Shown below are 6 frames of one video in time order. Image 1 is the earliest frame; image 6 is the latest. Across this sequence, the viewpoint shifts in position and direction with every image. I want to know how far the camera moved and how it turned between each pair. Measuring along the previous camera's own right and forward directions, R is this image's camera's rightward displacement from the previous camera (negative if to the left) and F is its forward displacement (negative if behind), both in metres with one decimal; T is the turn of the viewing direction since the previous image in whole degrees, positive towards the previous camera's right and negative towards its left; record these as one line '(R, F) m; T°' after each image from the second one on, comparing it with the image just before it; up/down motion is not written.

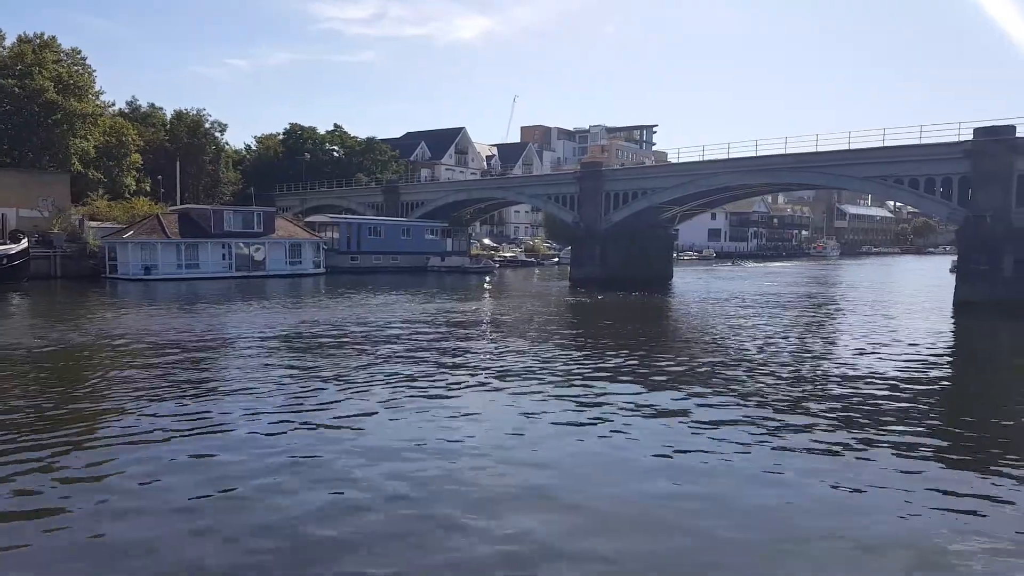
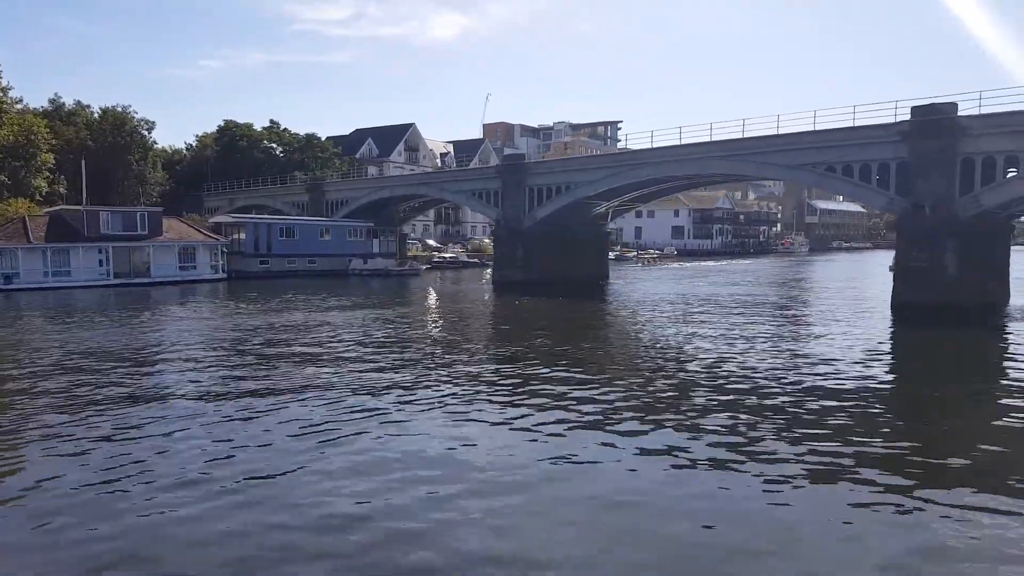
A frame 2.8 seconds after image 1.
(+4.3, +4.0) m; +1°
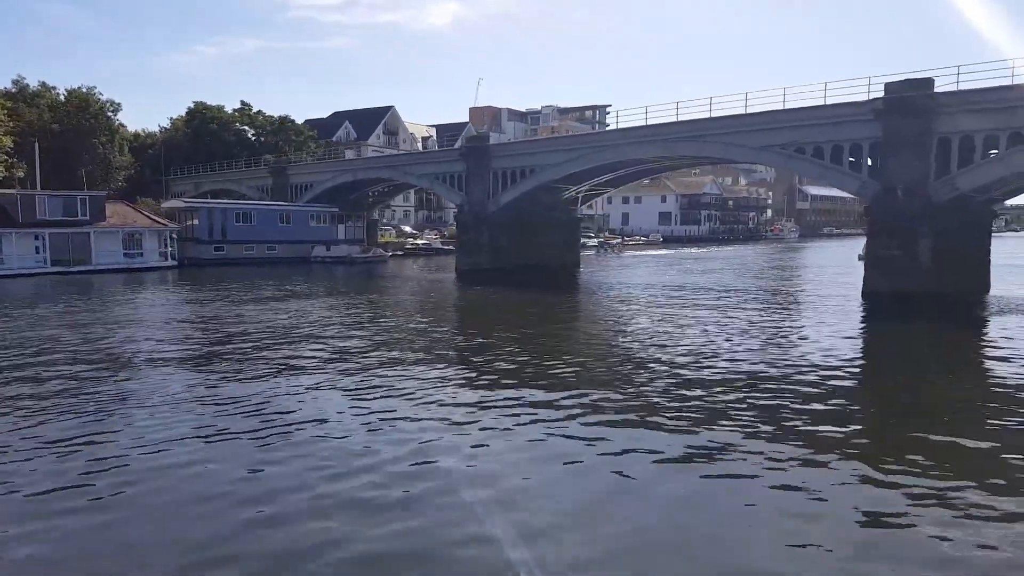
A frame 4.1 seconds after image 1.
(+2.0, +2.0) m; 0°
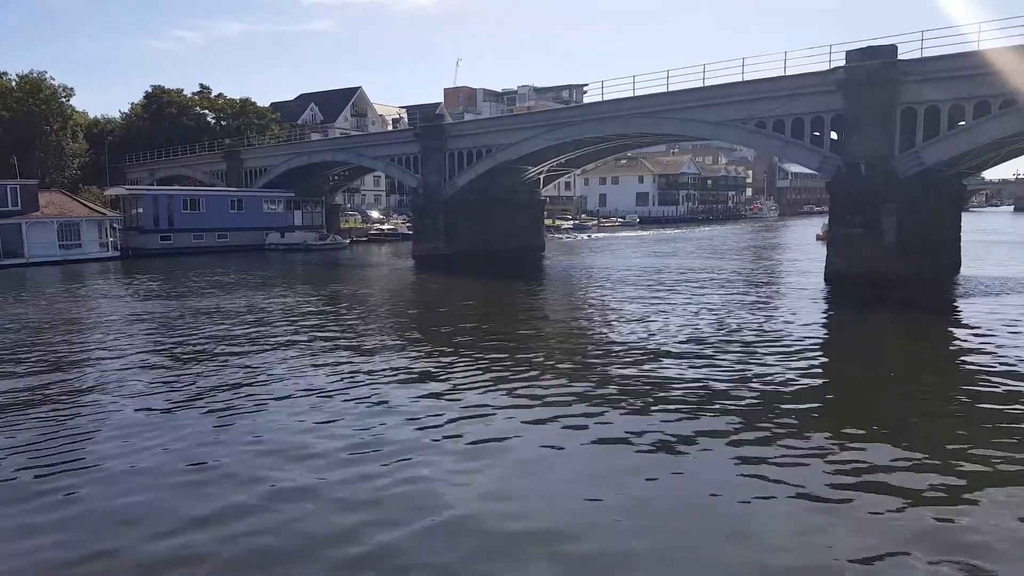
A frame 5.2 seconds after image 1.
(+1.6, +1.7) m; +1°
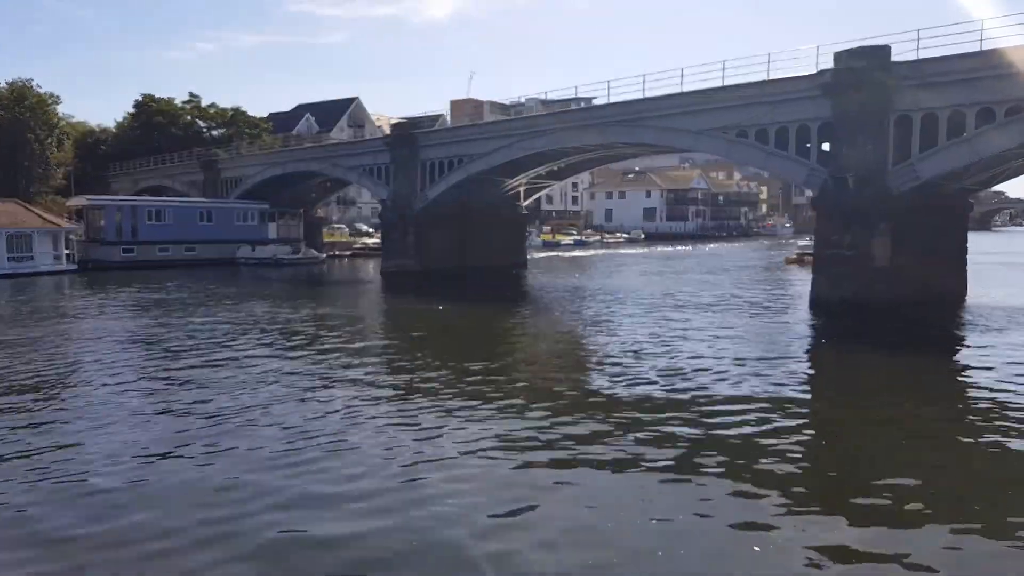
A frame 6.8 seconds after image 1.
(+2.2, +2.6) m; -1°
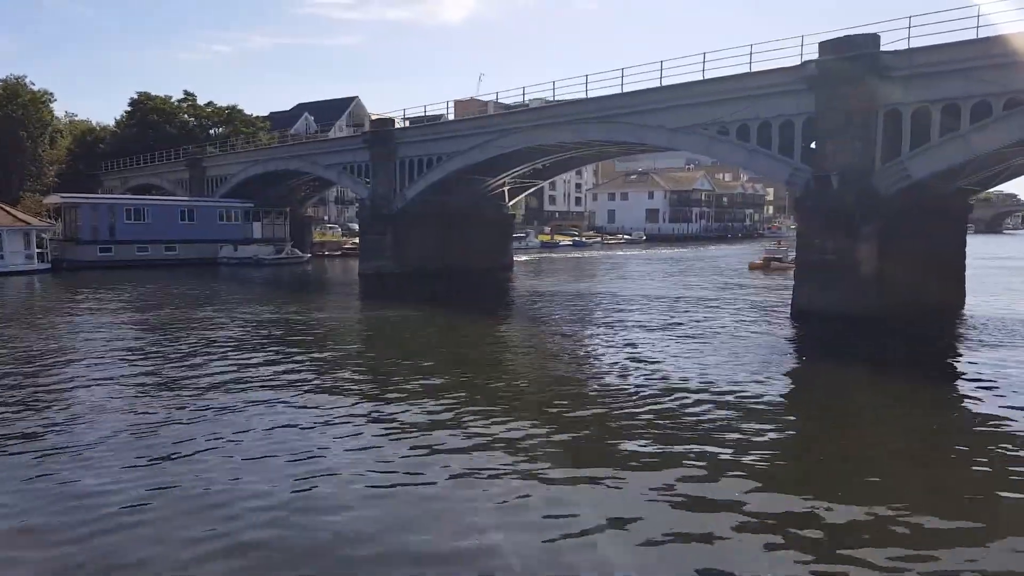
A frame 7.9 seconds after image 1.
(+1.5, +1.4) m; -1°
